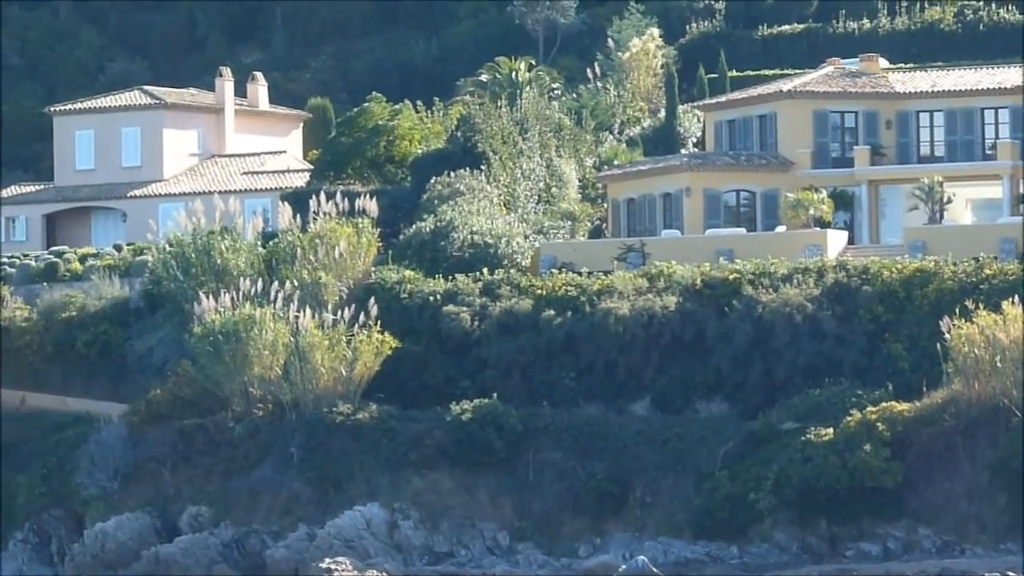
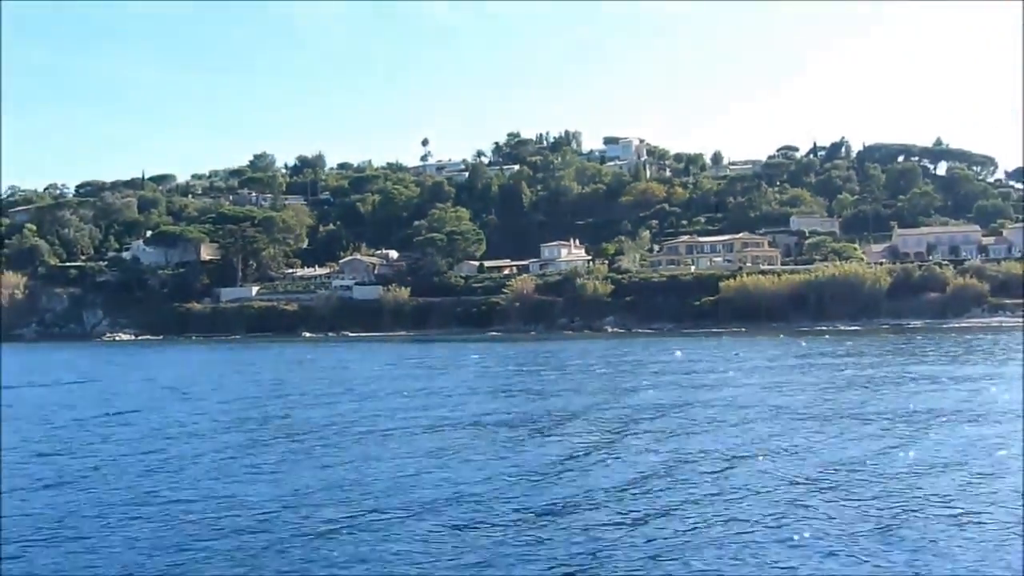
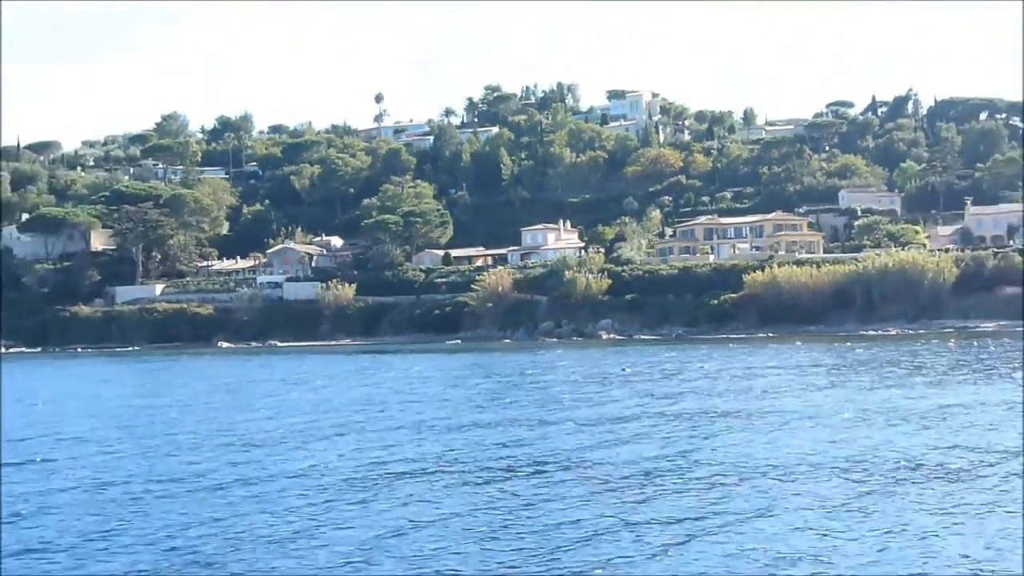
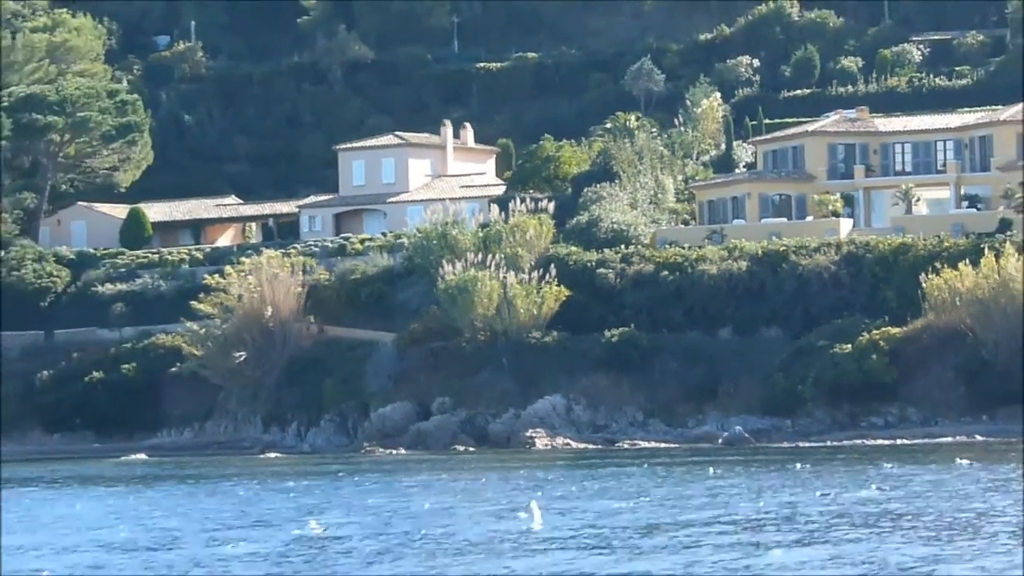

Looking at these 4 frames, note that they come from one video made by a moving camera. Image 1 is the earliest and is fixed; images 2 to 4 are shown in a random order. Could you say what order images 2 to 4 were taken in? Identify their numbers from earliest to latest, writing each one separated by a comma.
4, 3, 2
